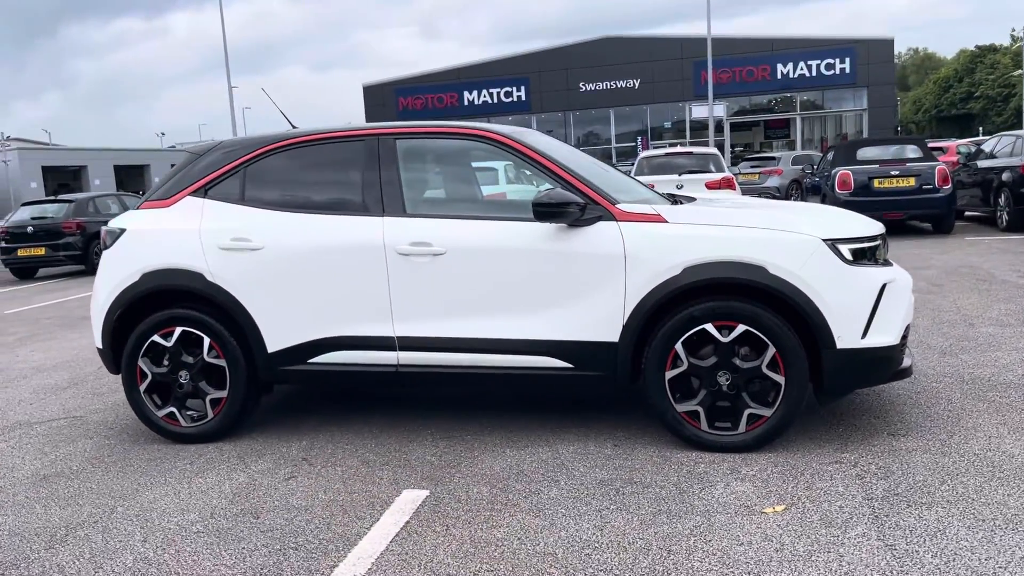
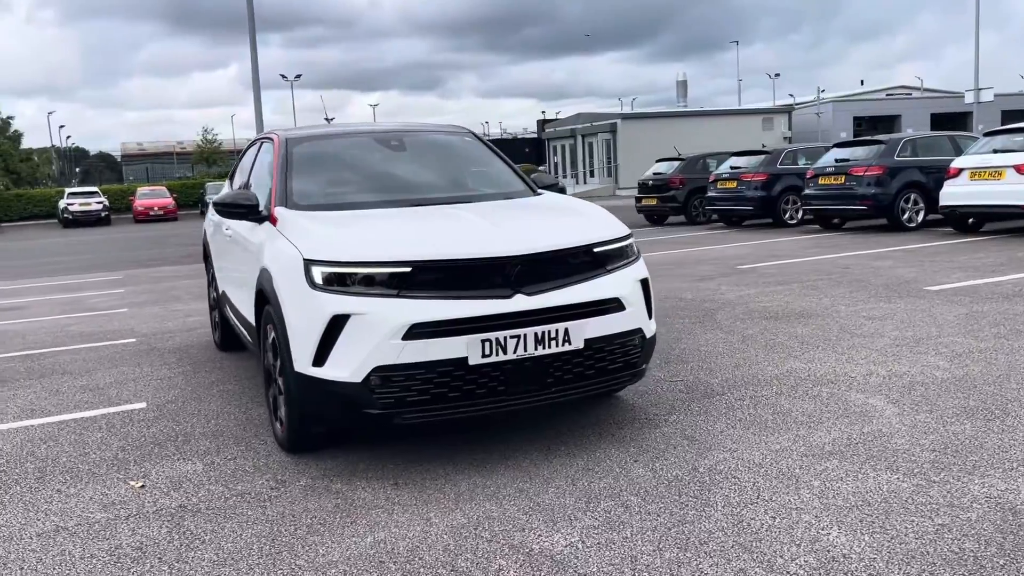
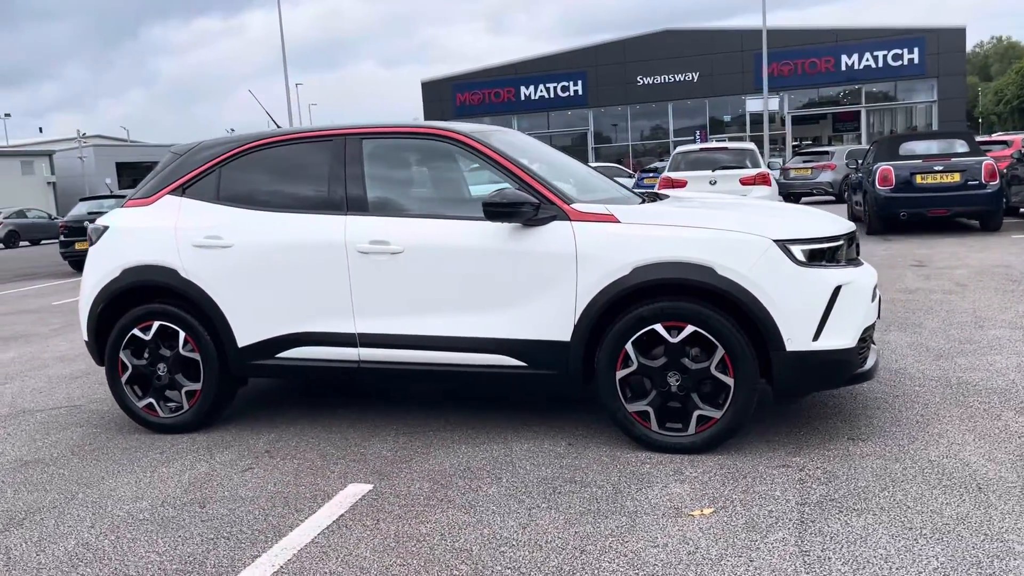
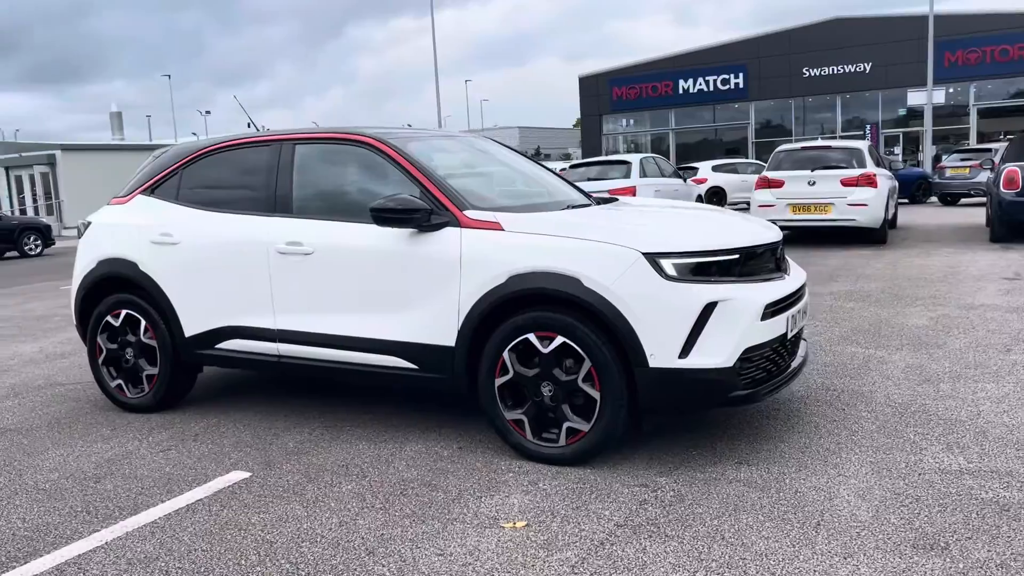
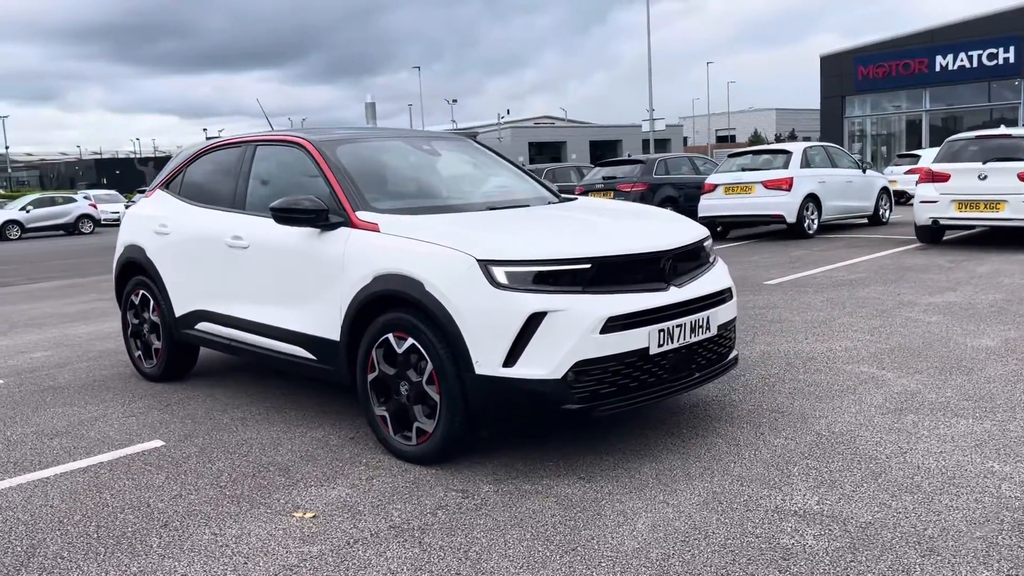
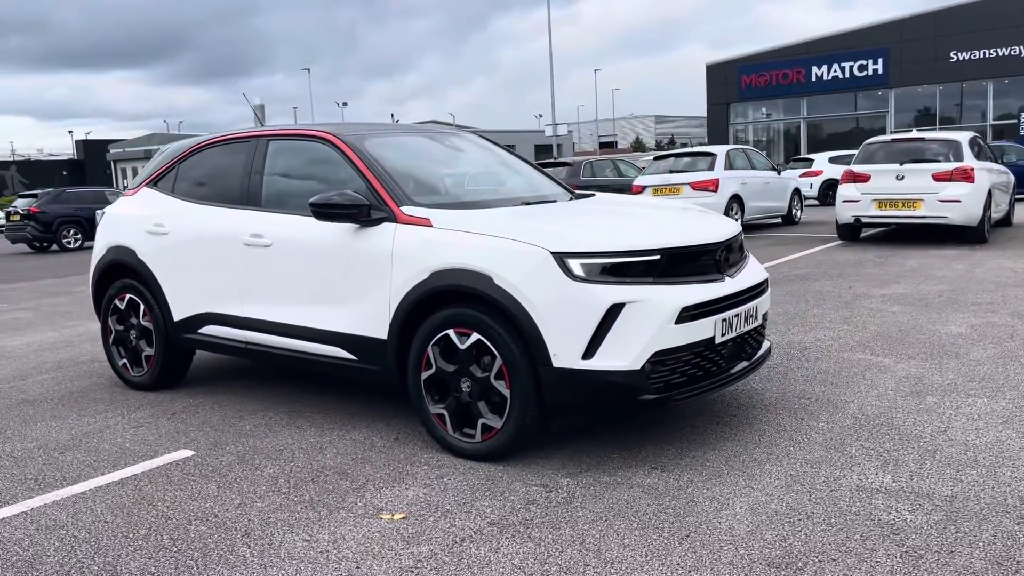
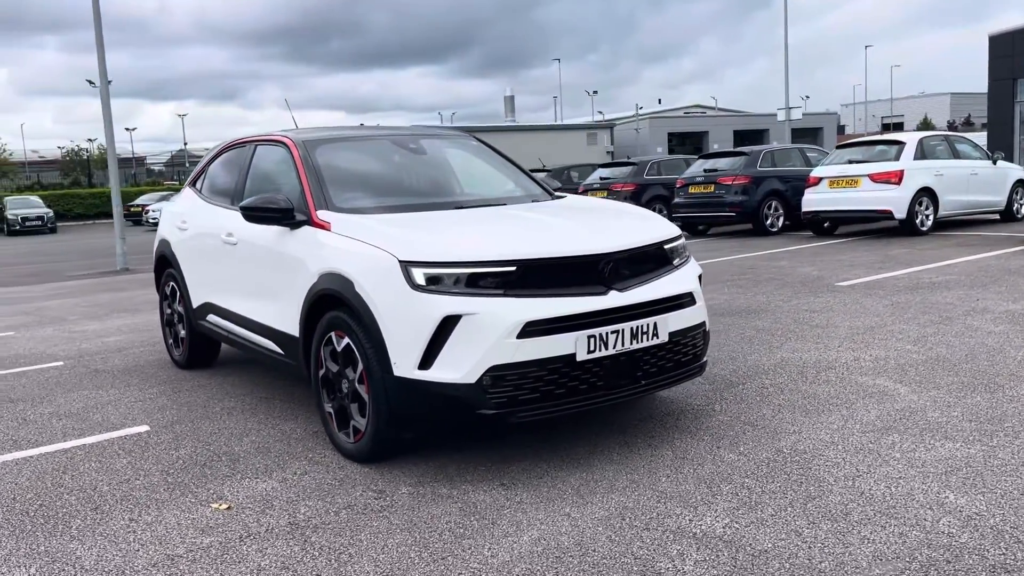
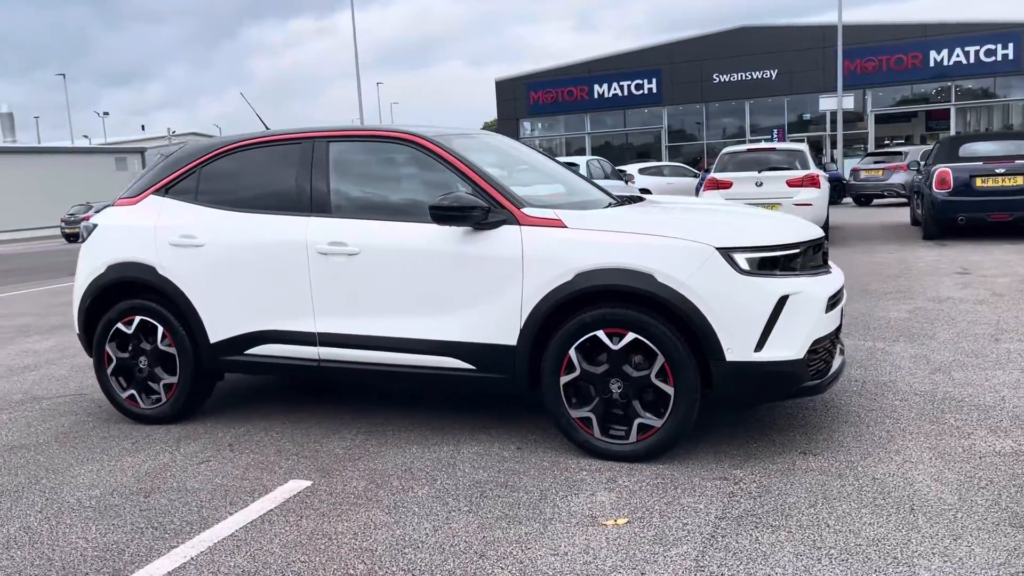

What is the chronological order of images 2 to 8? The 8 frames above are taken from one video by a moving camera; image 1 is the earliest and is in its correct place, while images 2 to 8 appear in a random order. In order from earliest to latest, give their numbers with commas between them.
3, 8, 4, 6, 5, 7, 2
